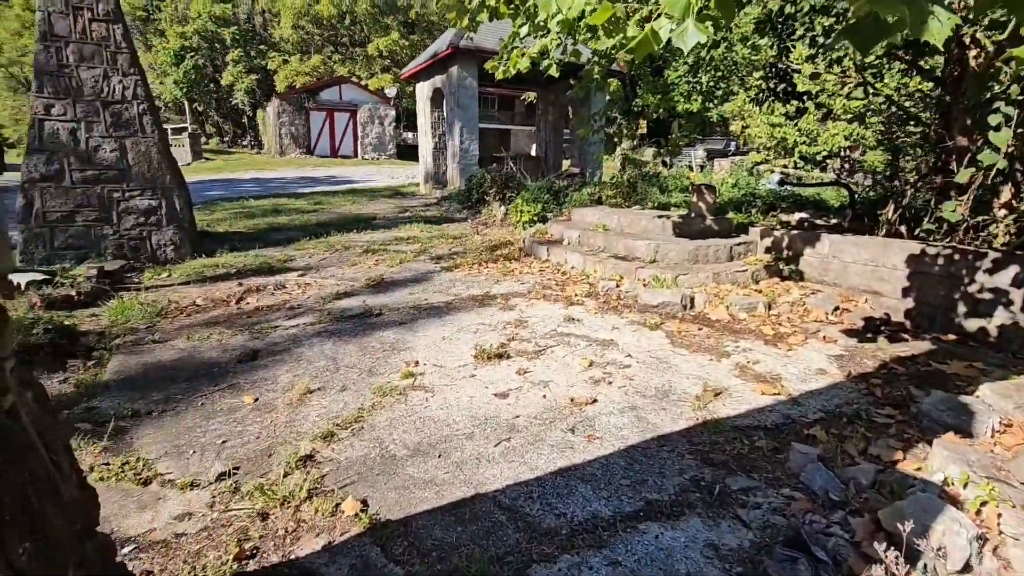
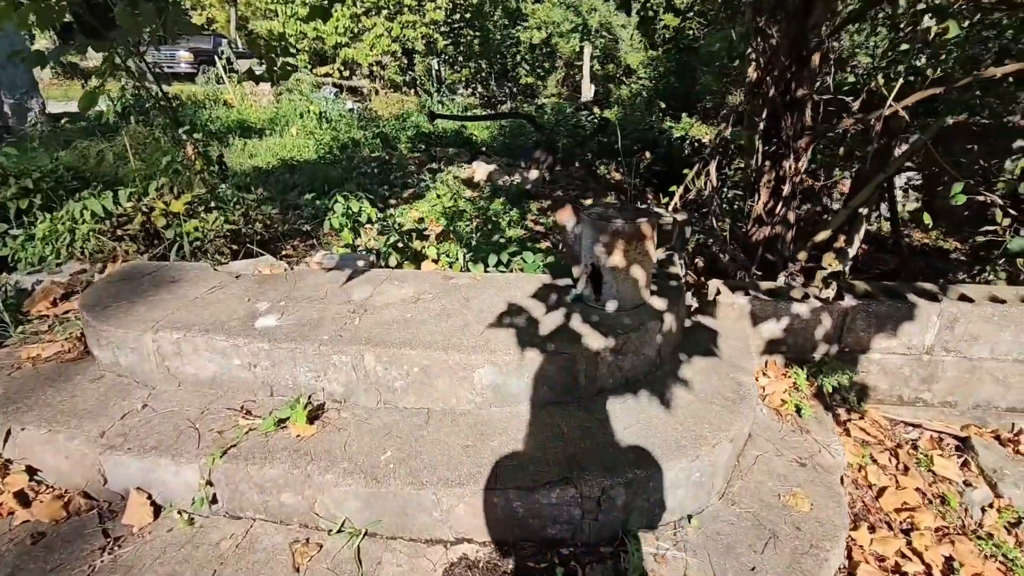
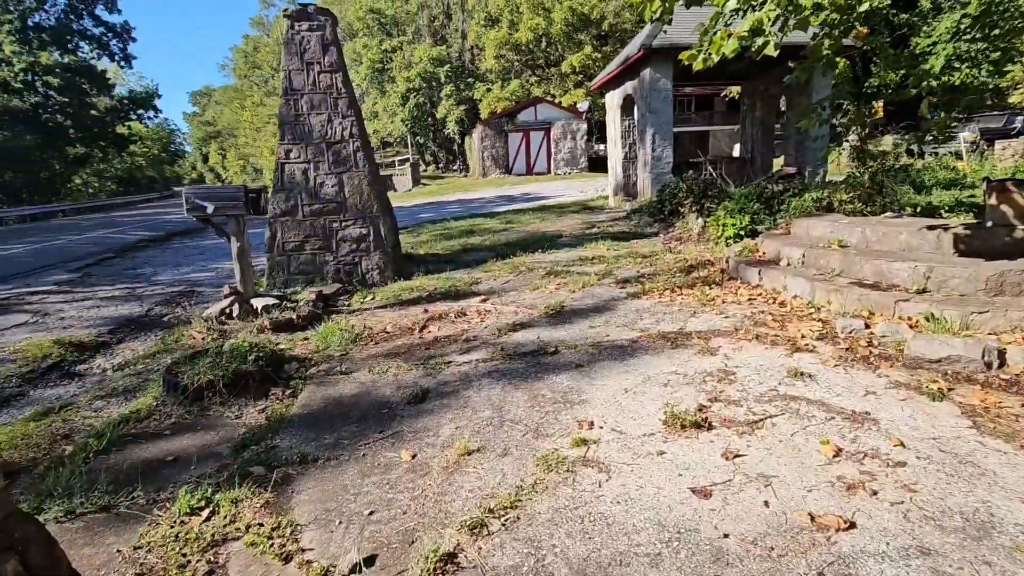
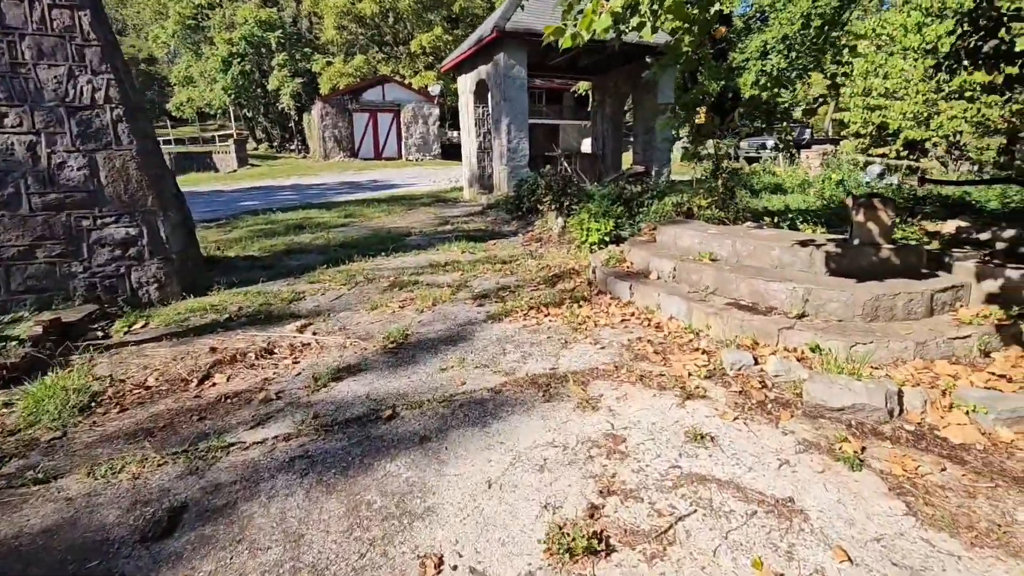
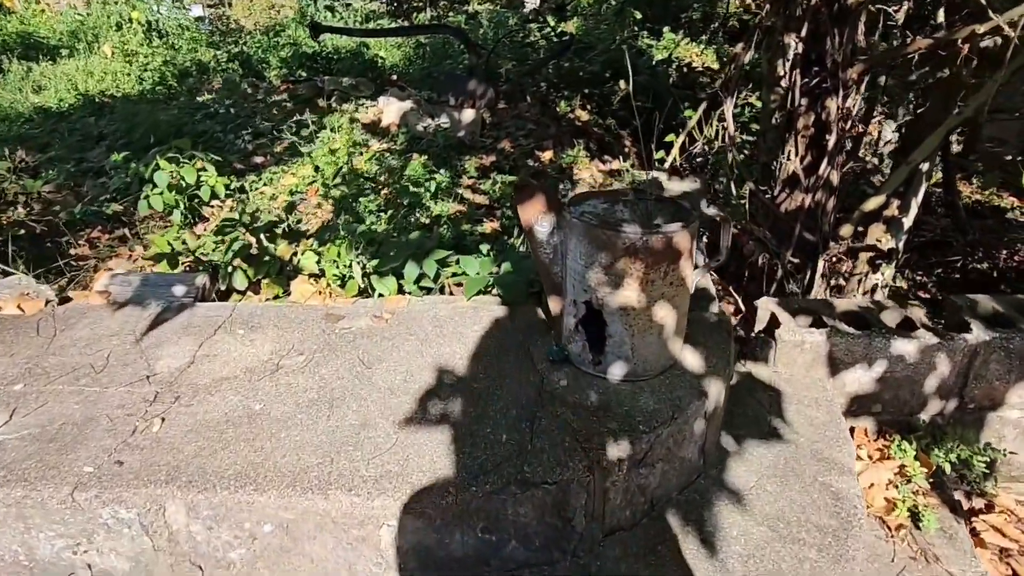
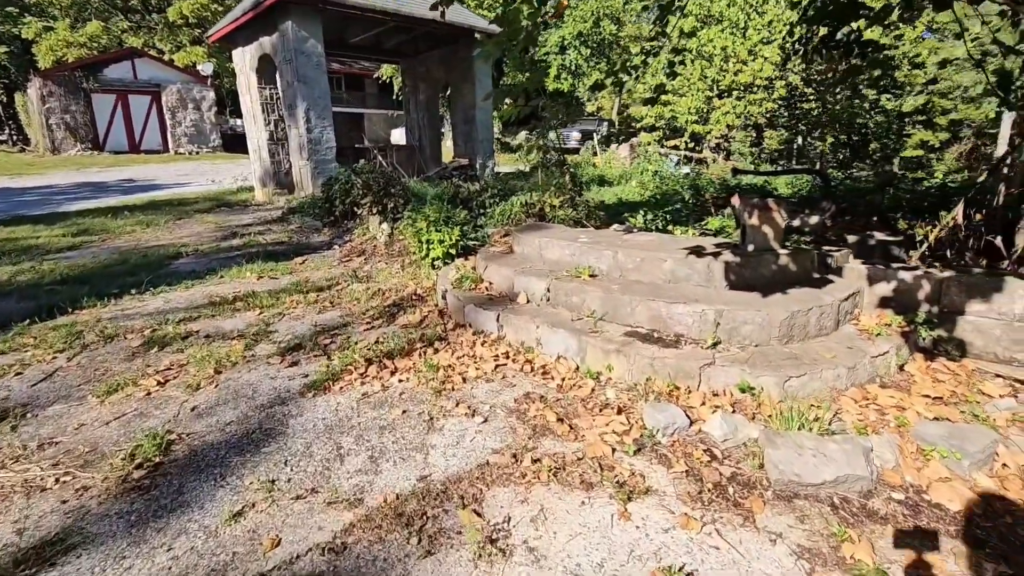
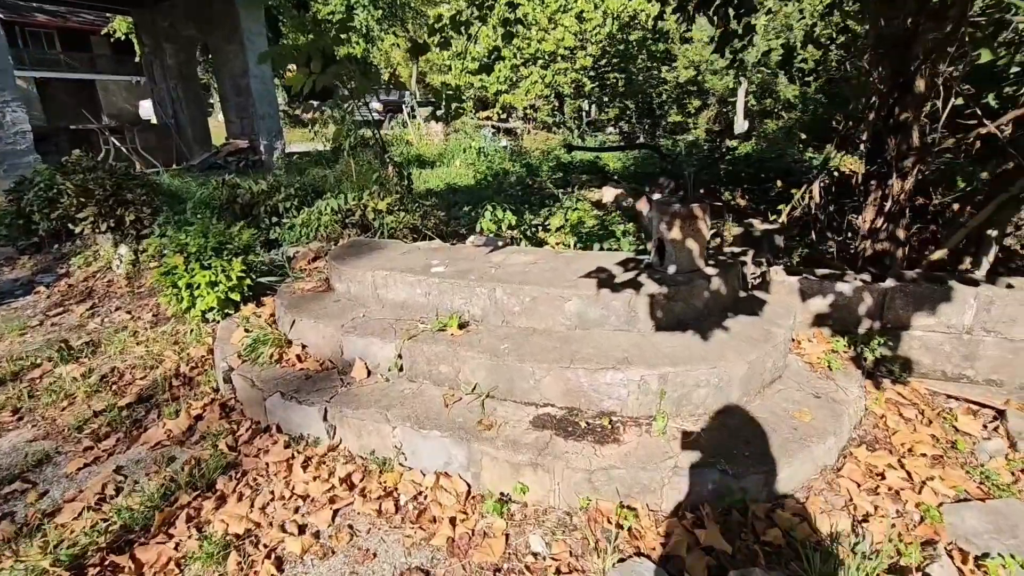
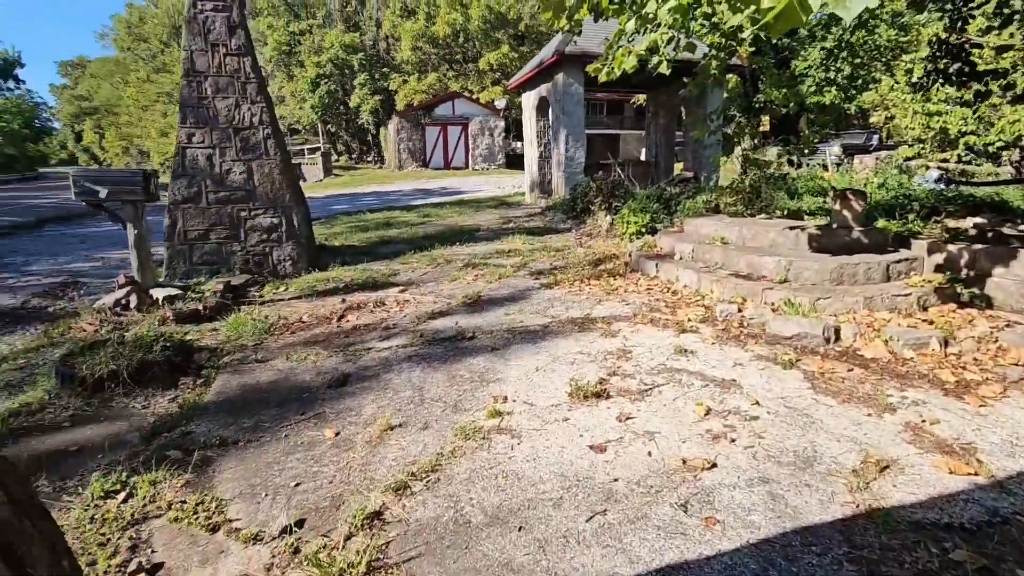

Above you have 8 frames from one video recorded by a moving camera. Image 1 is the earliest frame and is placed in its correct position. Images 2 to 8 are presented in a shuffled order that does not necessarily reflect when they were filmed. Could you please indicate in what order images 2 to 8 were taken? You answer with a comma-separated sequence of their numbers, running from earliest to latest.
8, 3, 4, 6, 7, 2, 5
